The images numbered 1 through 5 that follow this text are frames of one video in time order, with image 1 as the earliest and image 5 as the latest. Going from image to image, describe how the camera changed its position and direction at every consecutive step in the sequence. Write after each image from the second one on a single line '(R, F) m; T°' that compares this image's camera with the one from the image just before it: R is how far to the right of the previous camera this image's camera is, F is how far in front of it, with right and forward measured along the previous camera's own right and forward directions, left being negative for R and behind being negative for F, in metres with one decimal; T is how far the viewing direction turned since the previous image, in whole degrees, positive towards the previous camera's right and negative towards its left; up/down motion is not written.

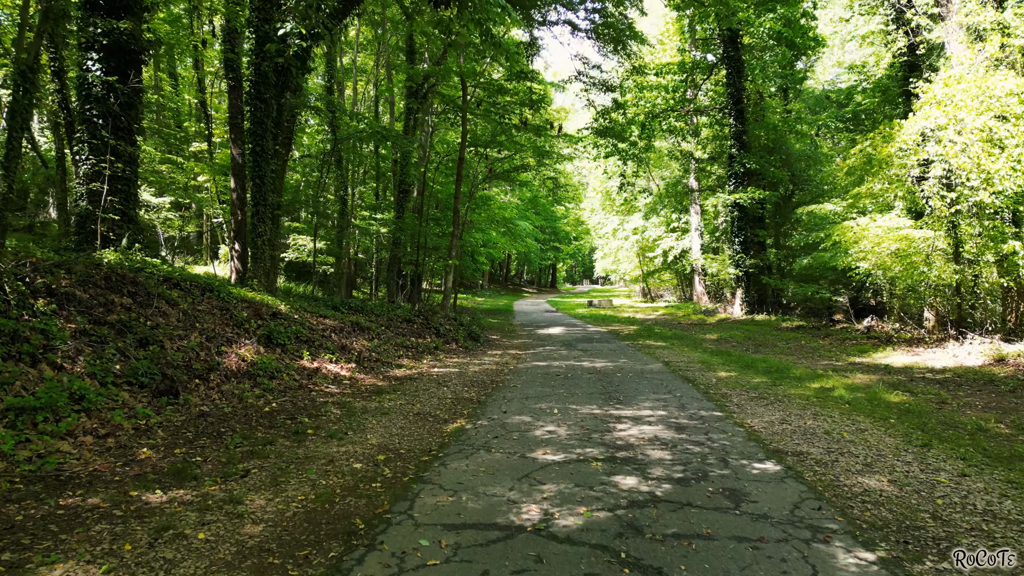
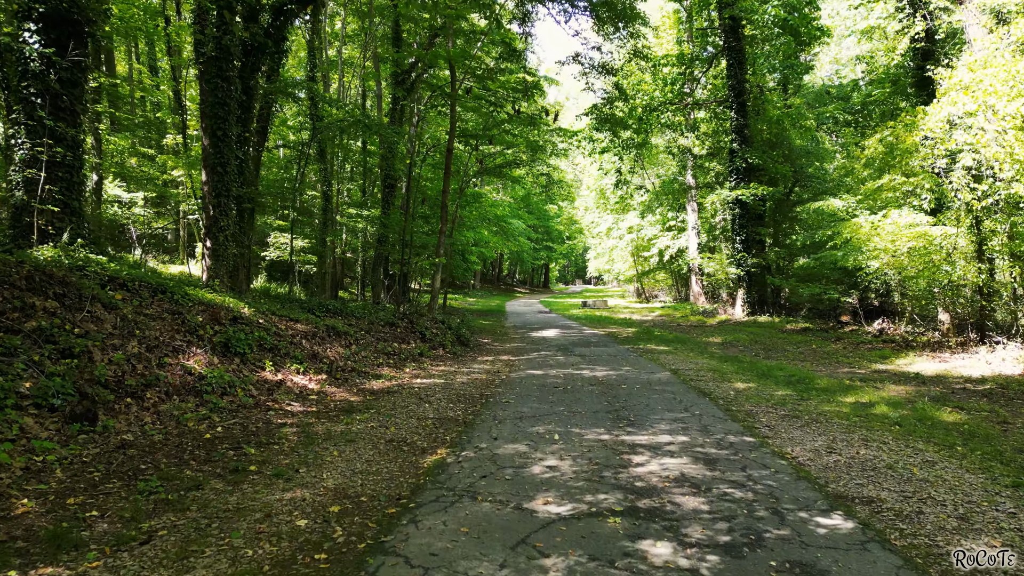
(0.0, +0.8) m; +1°
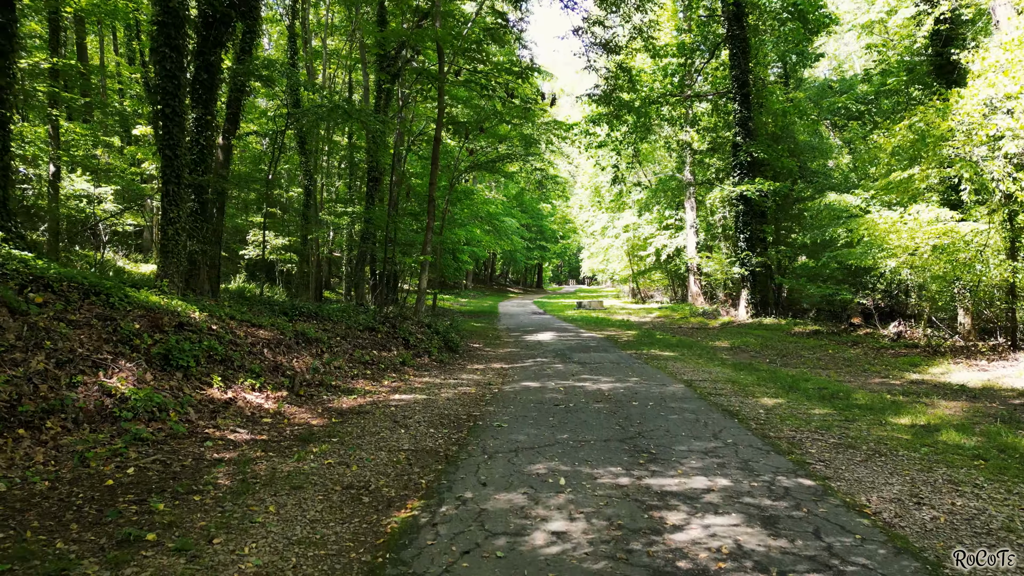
(0.0, +0.9) m; +1°
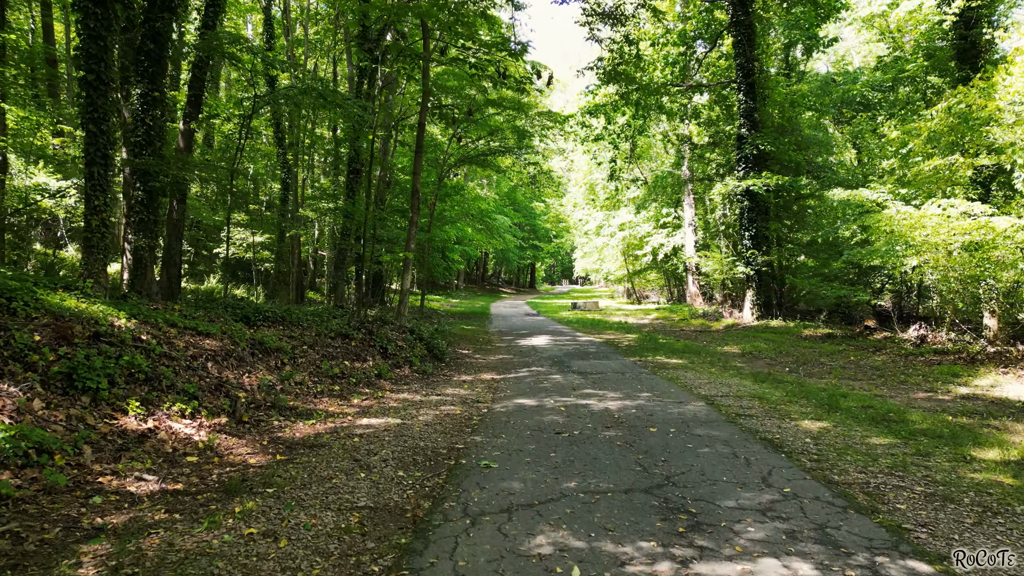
(0.0, +1.0) m; +1°
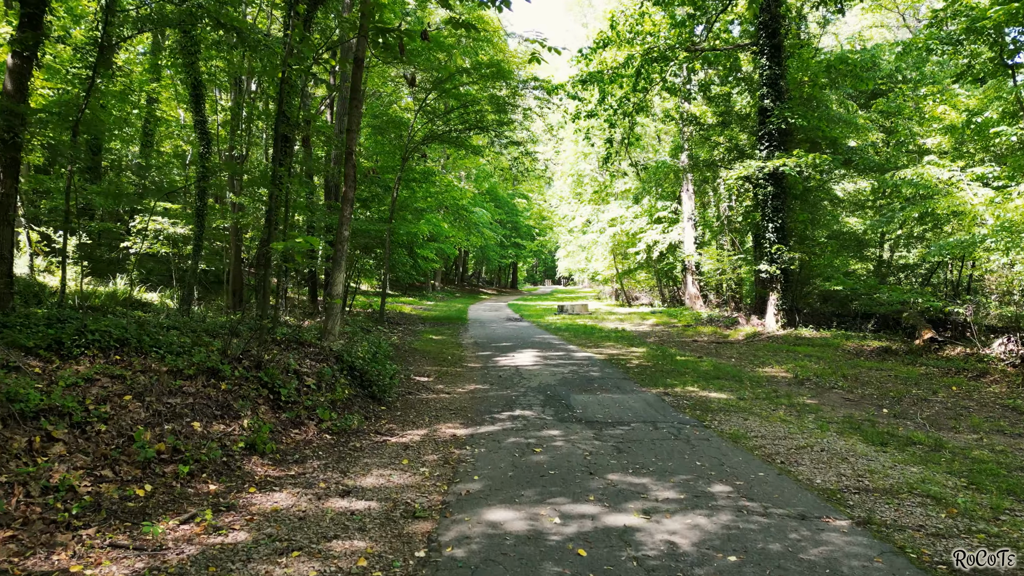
(+0.1, +2.8) m; +2°
